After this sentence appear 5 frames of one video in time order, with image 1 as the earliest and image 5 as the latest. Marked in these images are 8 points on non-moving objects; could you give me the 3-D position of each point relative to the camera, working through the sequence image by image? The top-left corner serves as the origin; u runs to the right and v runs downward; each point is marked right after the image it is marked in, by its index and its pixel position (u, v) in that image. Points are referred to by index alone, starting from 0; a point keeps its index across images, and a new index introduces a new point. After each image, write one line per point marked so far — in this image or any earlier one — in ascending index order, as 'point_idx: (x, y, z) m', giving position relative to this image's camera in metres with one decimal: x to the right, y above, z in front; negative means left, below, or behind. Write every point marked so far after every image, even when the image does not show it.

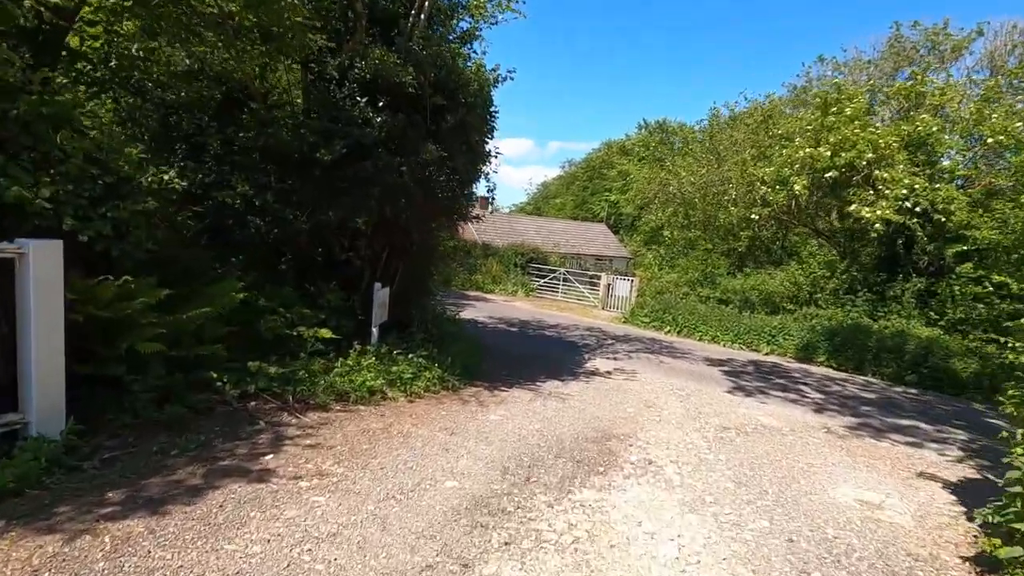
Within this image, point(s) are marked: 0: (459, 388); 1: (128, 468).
0: (-0.7, -1.3, +7.0) m
1: (-2.4, -1.1, +3.4) m
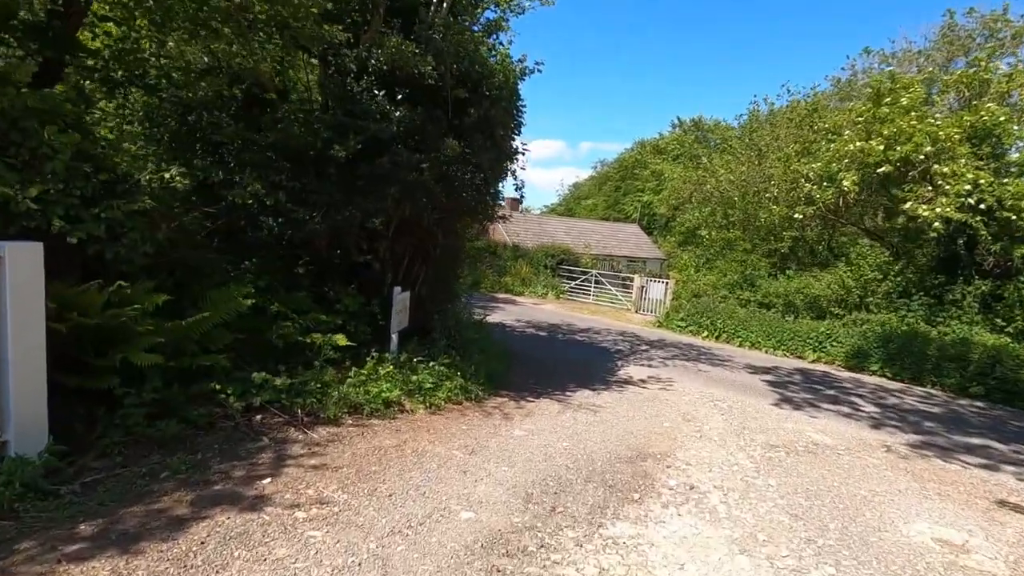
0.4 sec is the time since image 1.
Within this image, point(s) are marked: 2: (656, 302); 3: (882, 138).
0: (-0.4, -1.4, +6.6) m
1: (-2.3, -1.2, +3.1) m
2: (+5.2, -0.5, +19.5) m
3: (+8.7, +3.5, +12.7) m
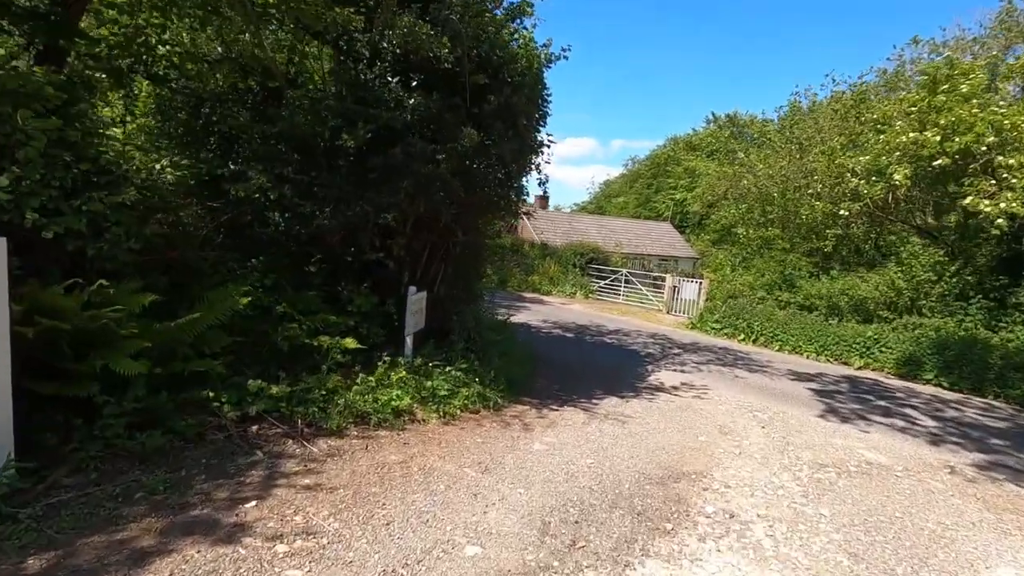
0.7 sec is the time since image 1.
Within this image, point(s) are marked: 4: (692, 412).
0: (-0.1, -1.4, +6.2) m
1: (-2.3, -1.2, +2.8) m
2: (+6.1, -0.5, +18.7) m
3: (+9.3, +3.5, +11.7) m
4: (+2.5, -1.7, +7.5) m
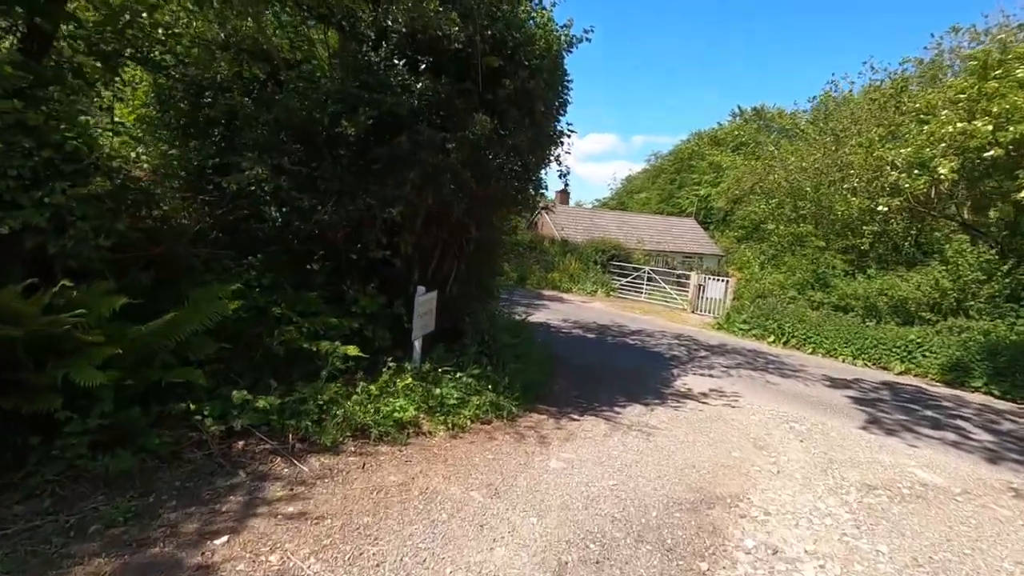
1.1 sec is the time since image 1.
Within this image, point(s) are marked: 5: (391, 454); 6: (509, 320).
0: (+0.1, -1.4, +5.7) m
1: (-2.2, -1.2, +2.4) m
2: (+6.8, -0.5, +18.0) m
3: (+9.7, +3.5, +10.9) m
4: (+2.7, -1.7, +7.0) m
5: (-0.9, -1.3, +4.1) m
6: (0.0, -0.6, +9.2) m
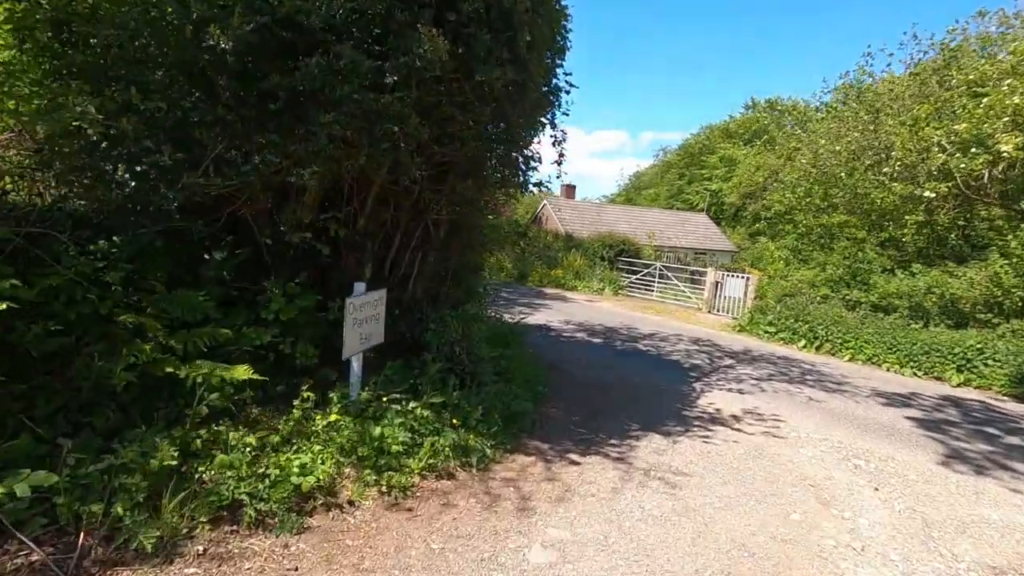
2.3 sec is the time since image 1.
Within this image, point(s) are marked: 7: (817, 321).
0: (-0.2, -1.3, +4.1) m
1: (-2.5, -1.2, +0.8) m
2: (+6.7, -0.4, +16.3) m
3: (+9.6, +3.5, +9.1) m
4: (+2.5, -1.7, +5.3) m
5: (-1.2, -1.3, +2.6) m
6: (-0.2, -0.5, +7.6) m
7: (+7.2, -0.8, +12.6) m
